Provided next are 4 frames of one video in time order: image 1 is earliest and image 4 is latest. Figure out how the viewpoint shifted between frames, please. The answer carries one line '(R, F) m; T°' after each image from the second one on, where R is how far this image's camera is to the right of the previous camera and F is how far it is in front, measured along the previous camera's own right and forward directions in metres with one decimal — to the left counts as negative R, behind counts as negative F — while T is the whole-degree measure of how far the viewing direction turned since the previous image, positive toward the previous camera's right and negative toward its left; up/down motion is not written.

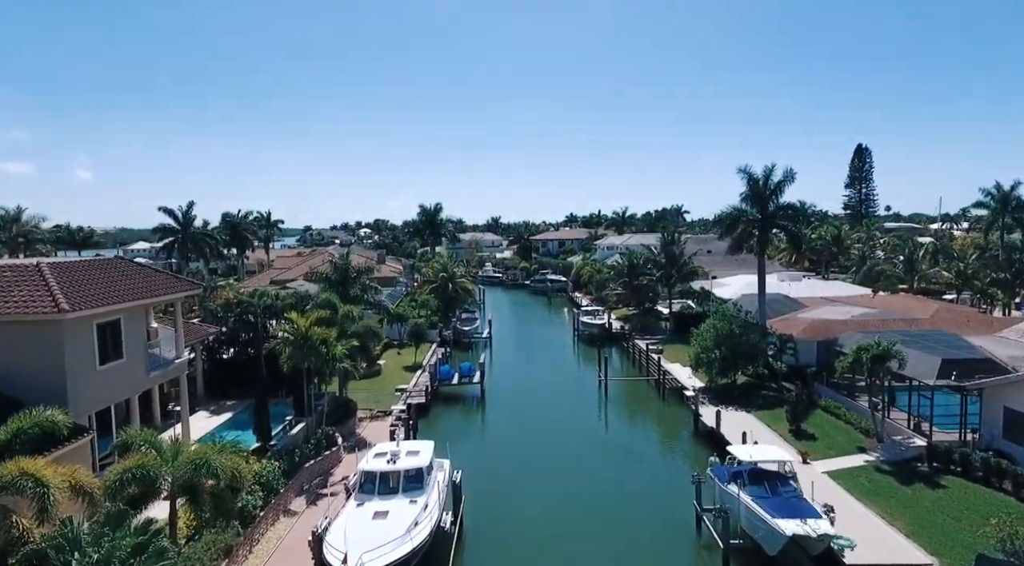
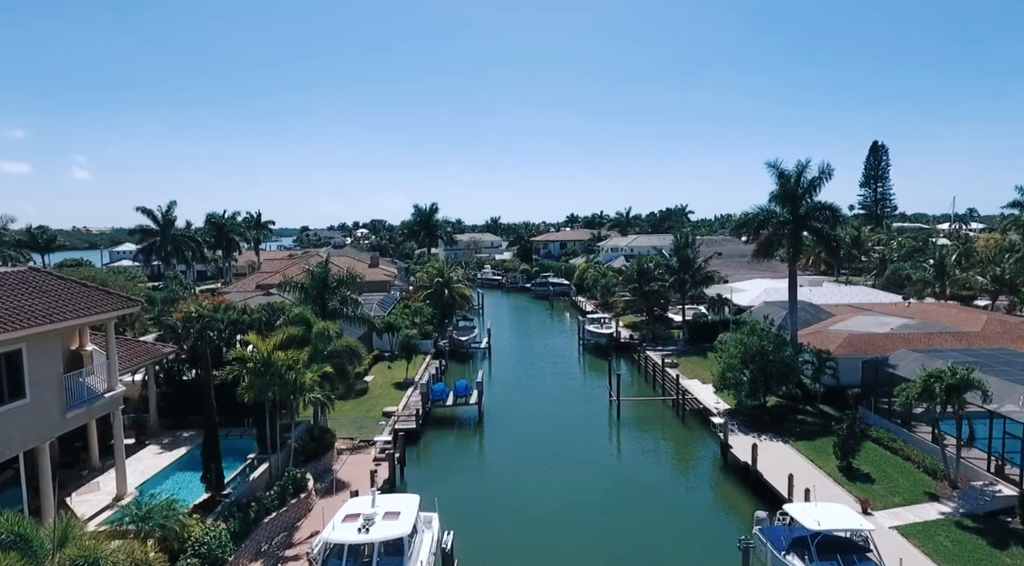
(-0.1, +4.0) m; 0°
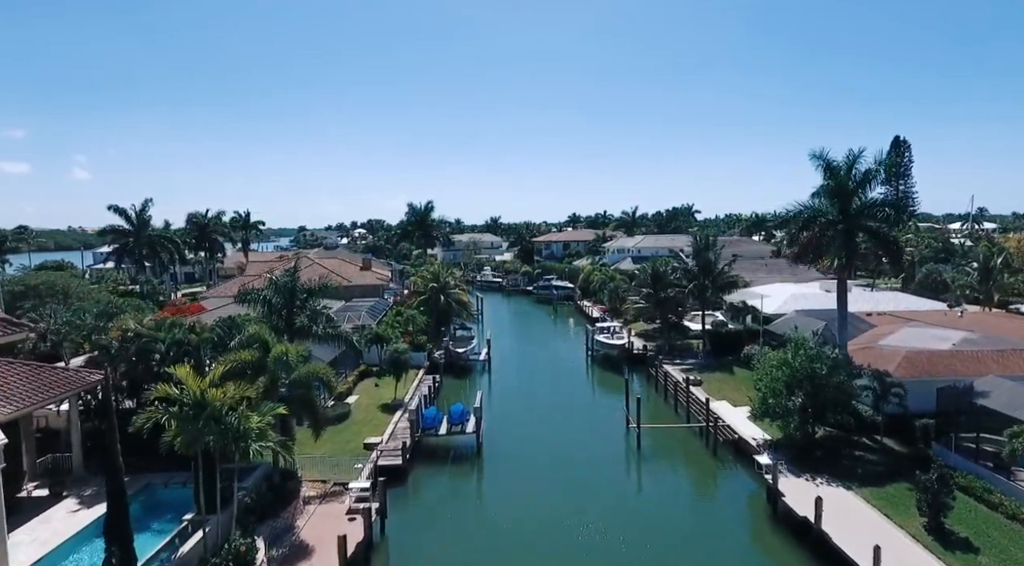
(-0.1, +4.7) m; 0°
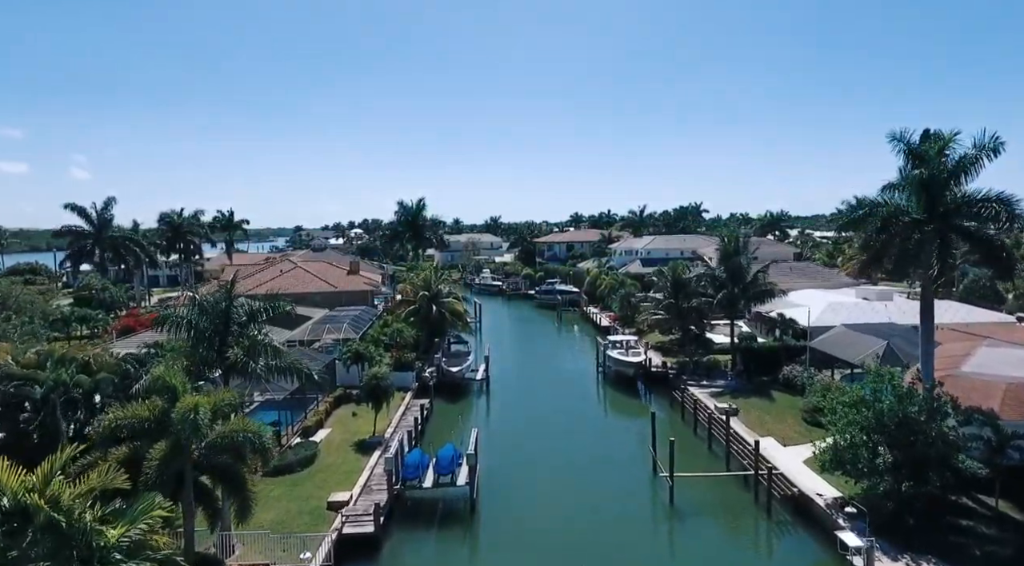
(-0.1, +5.8) m; 0°
